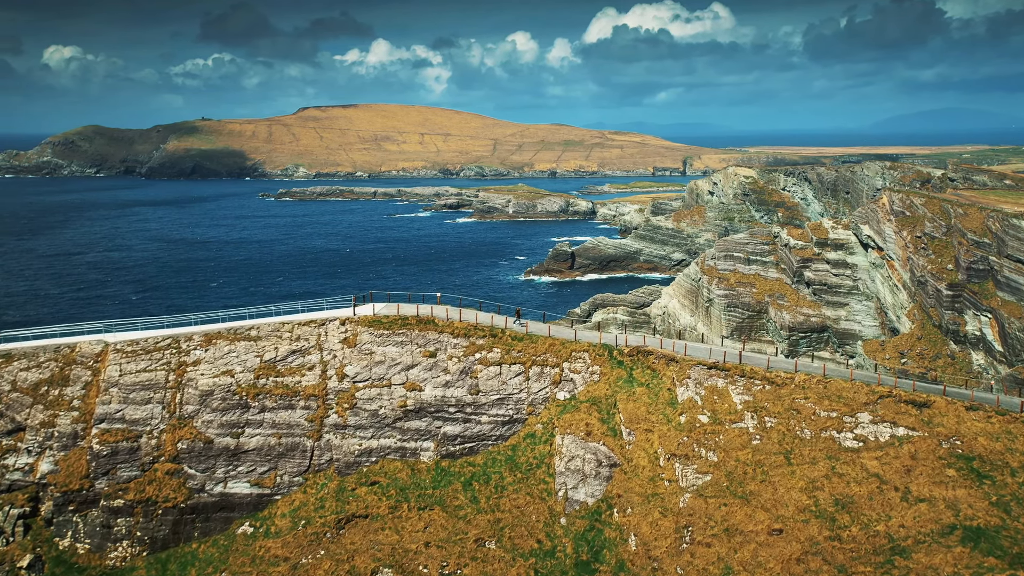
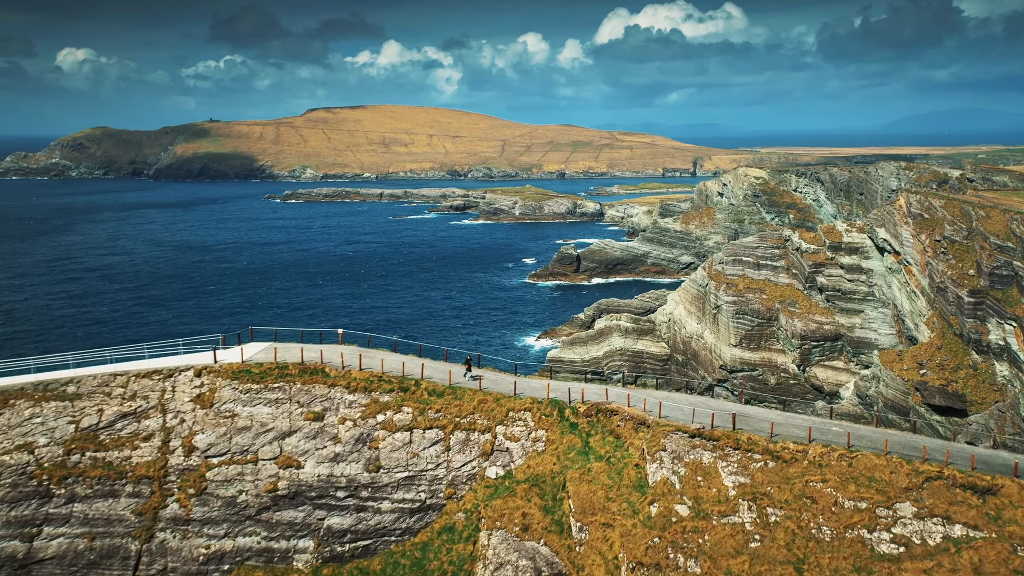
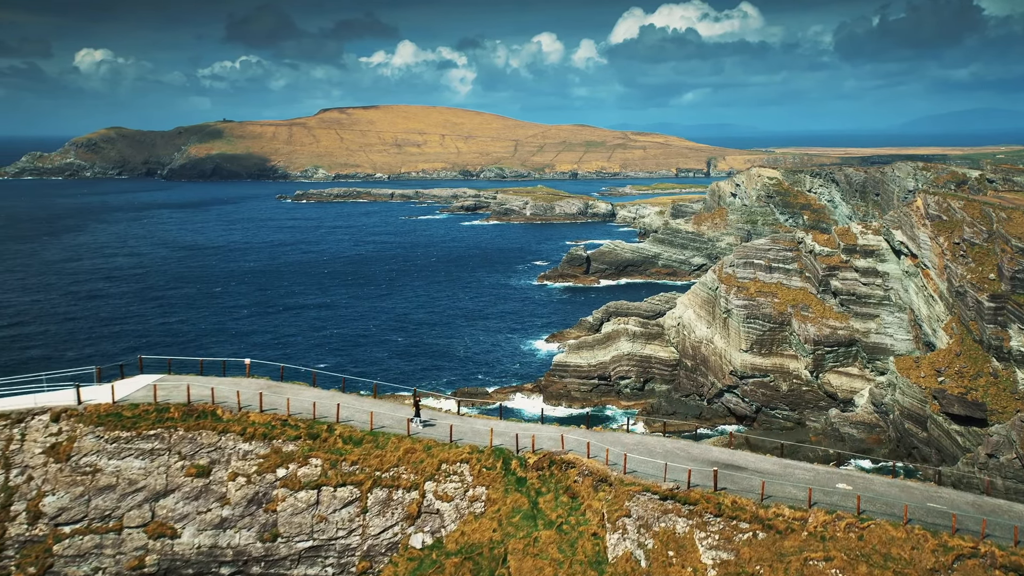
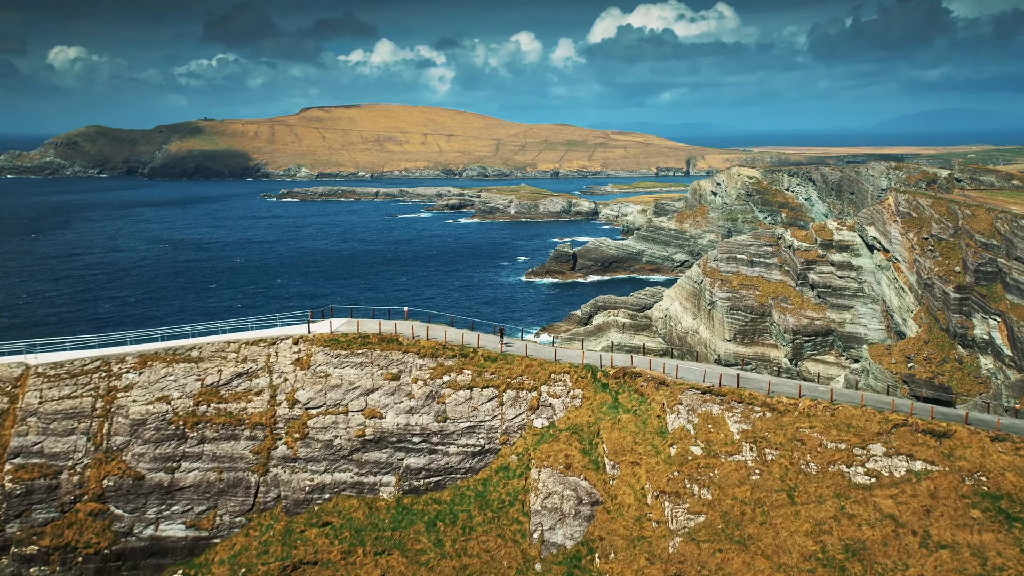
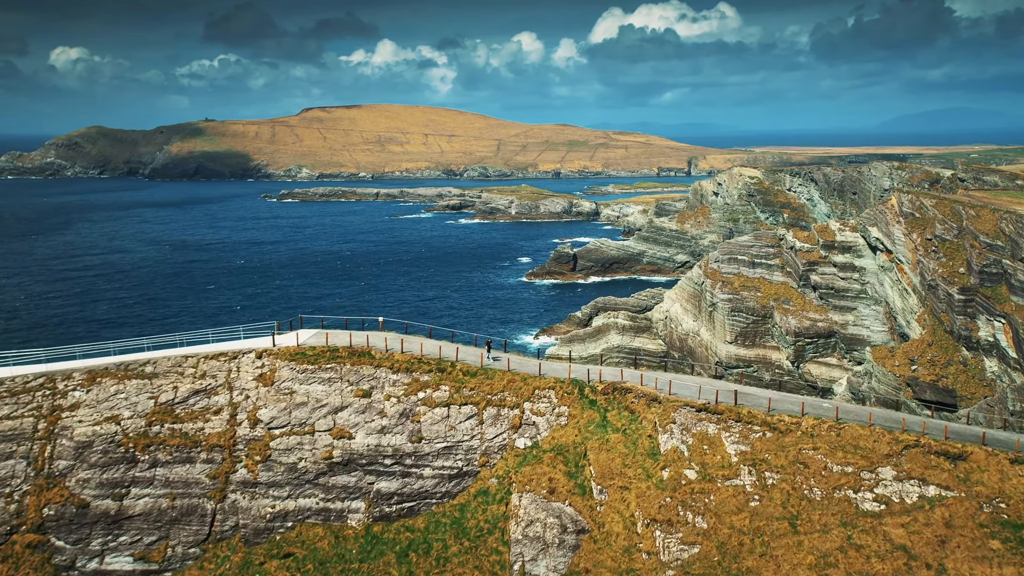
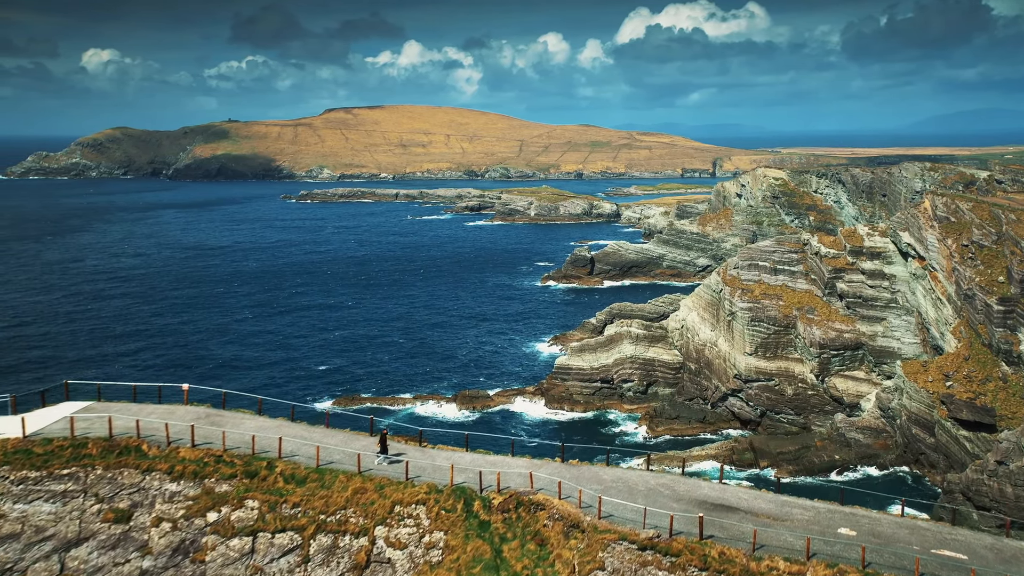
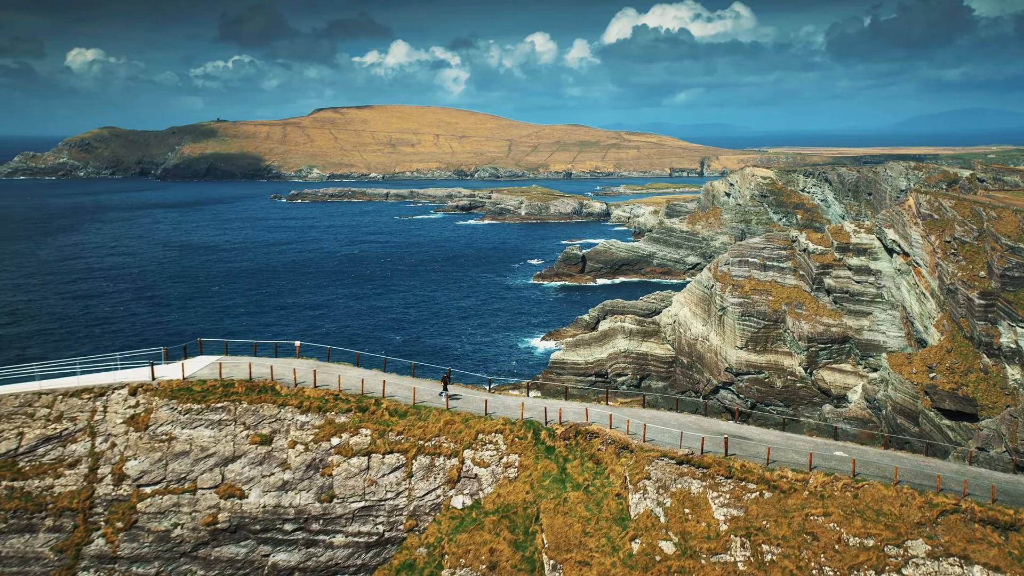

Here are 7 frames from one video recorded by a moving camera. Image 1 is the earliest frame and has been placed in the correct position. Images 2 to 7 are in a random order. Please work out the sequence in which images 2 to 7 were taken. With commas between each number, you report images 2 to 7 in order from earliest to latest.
4, 5, 2, 7, 3, 6
